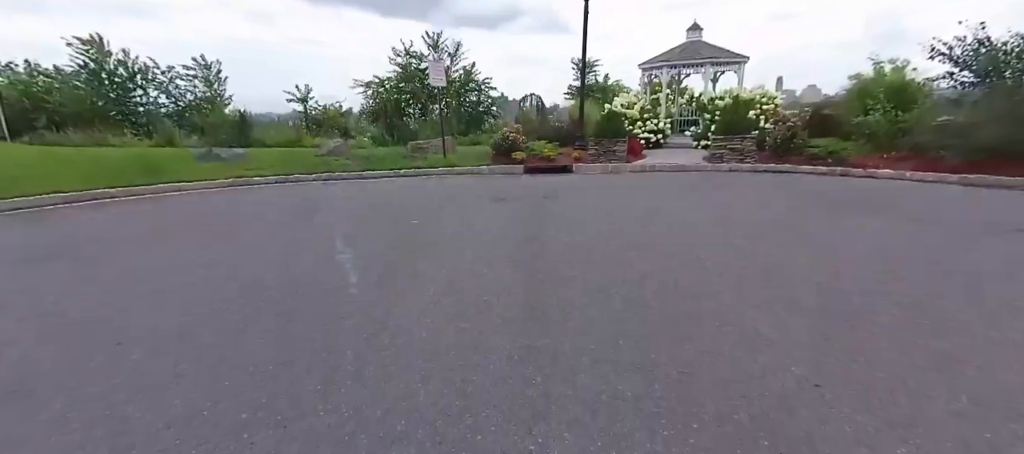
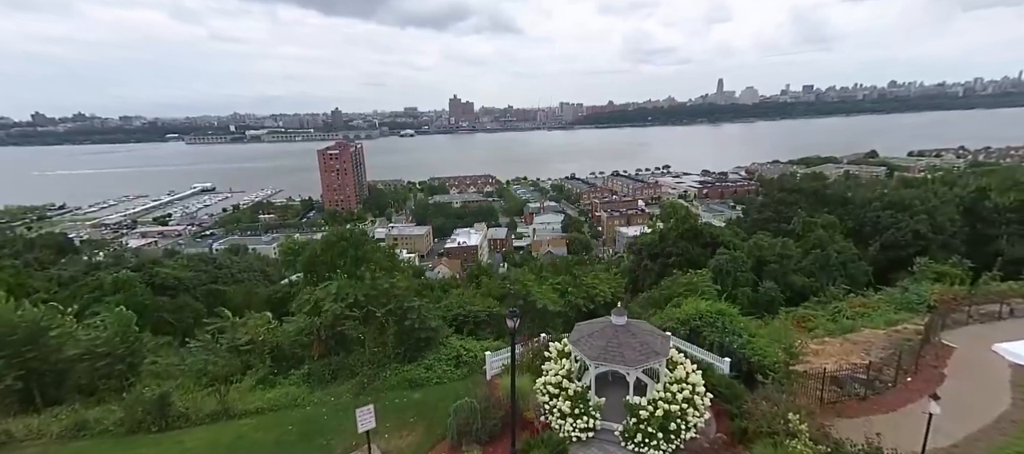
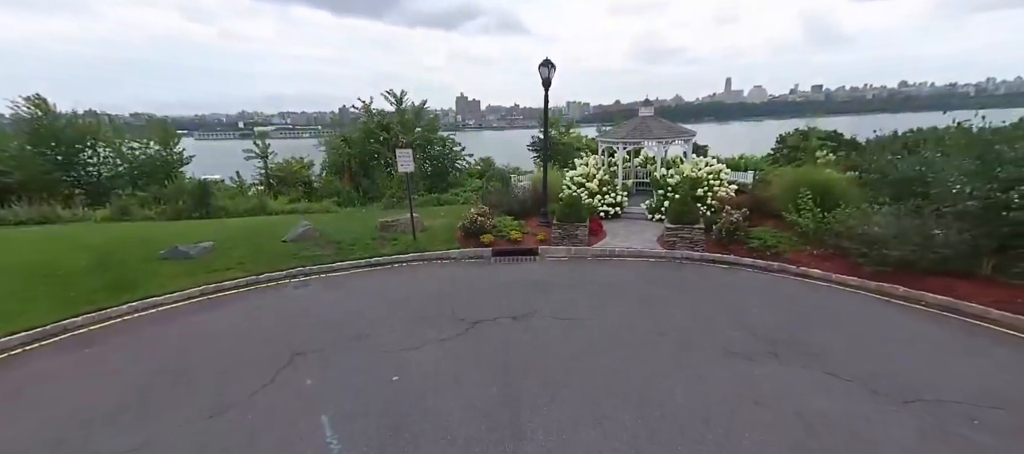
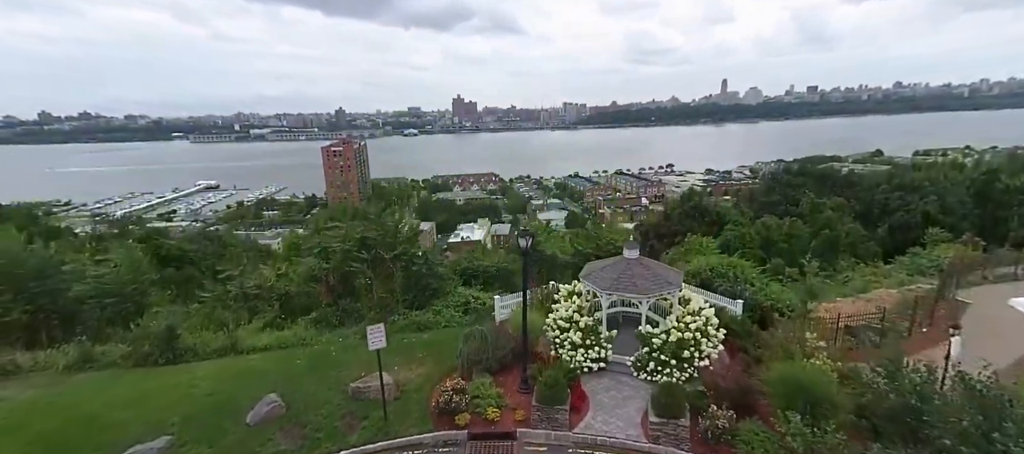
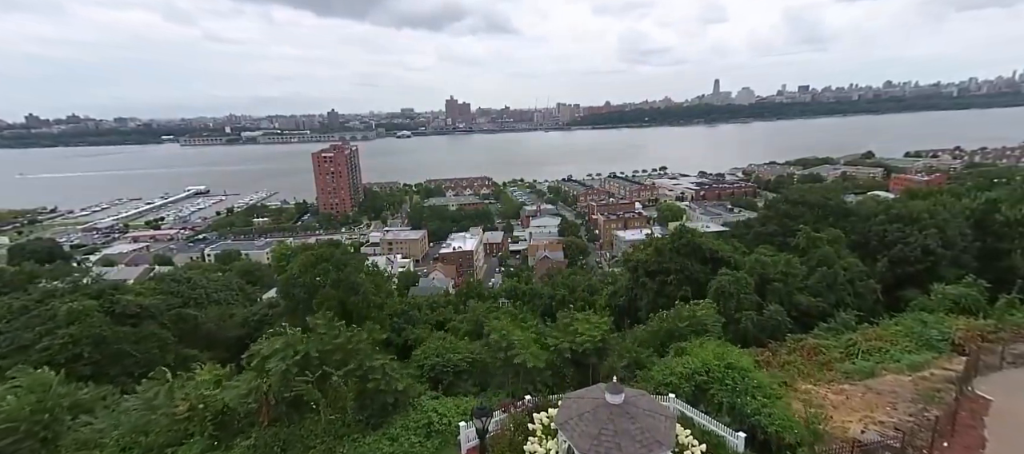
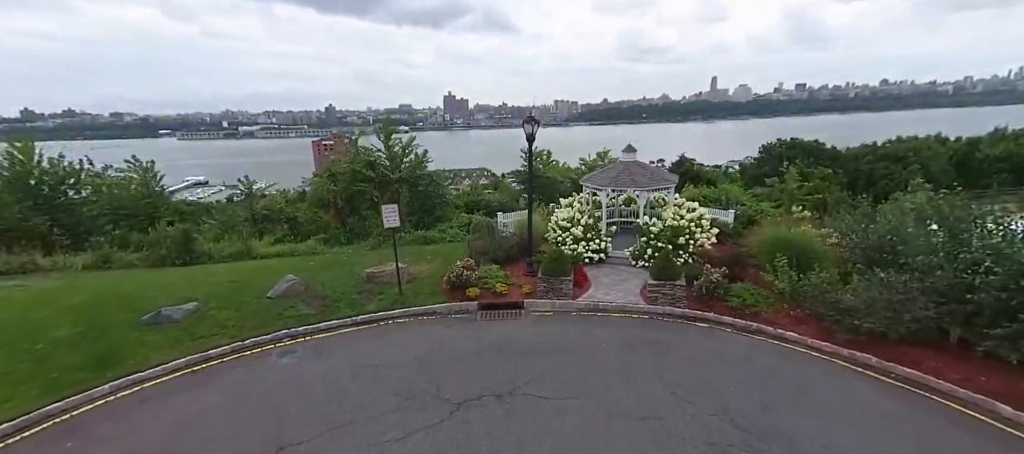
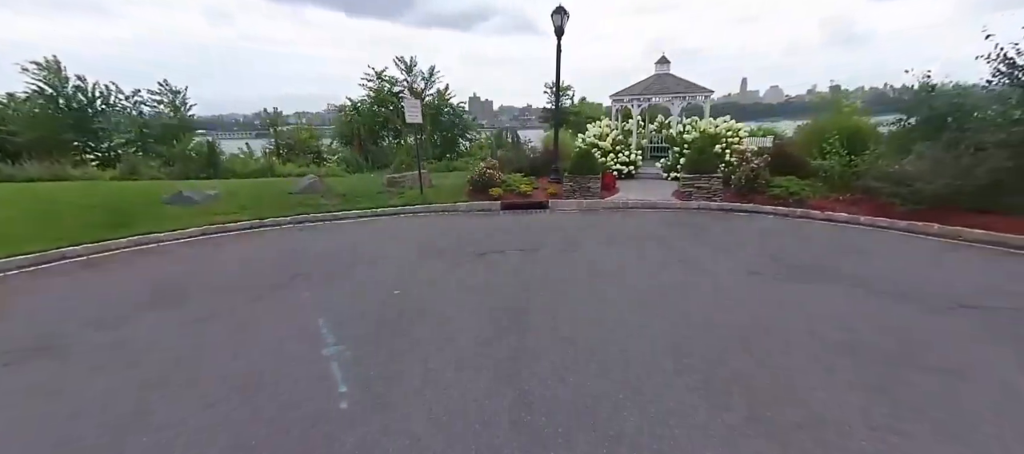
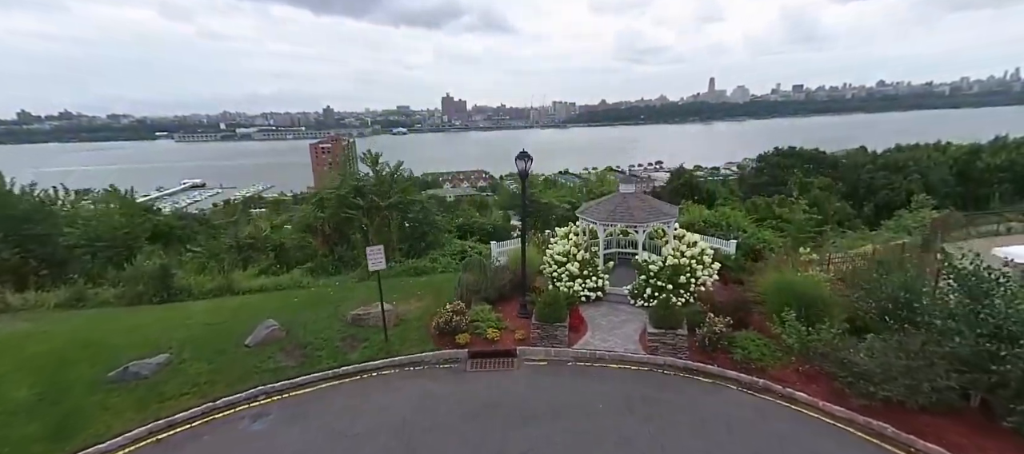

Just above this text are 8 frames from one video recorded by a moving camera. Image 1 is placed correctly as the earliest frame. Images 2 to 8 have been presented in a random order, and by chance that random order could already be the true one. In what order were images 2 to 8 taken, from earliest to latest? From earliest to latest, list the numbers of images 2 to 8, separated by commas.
7, 3, 6, 8, 4, 2, 5
